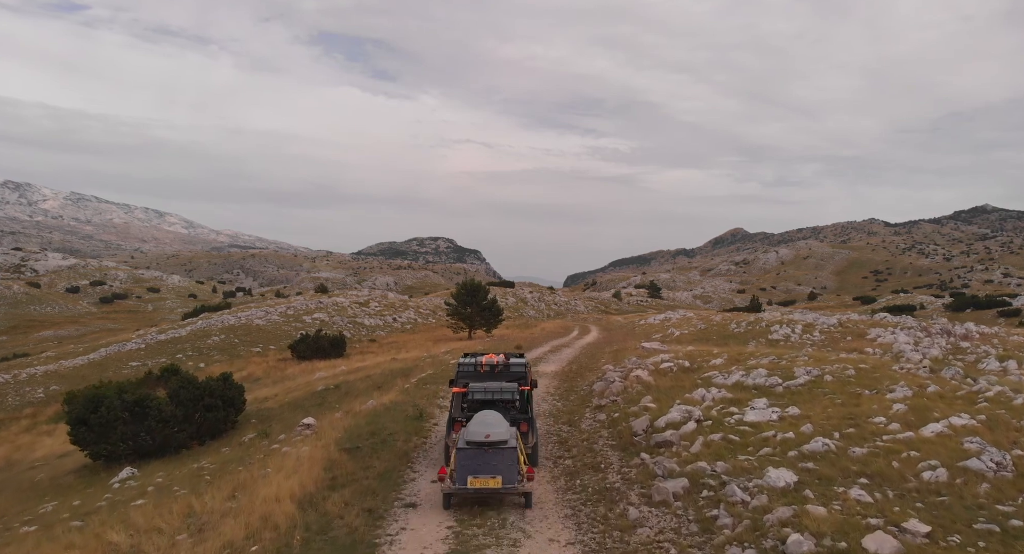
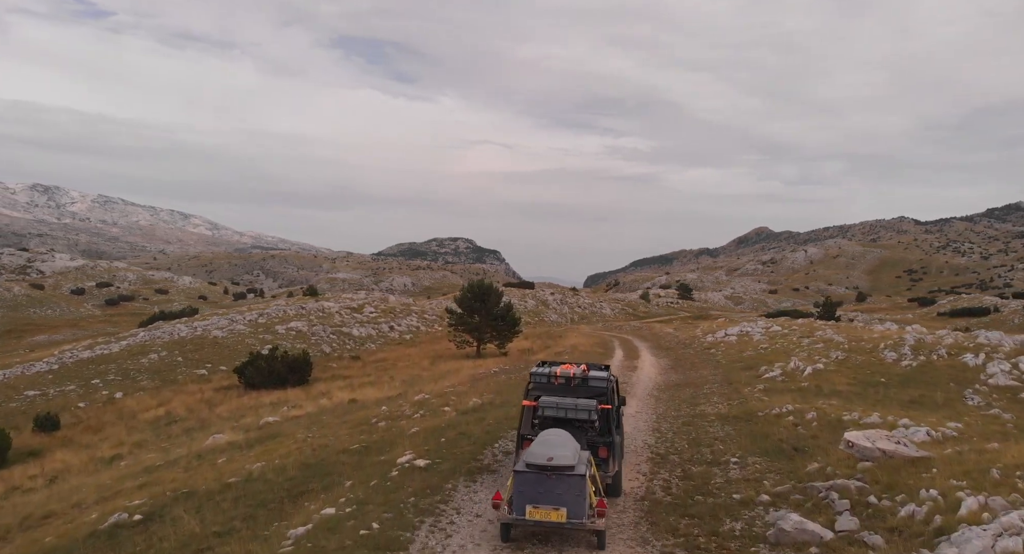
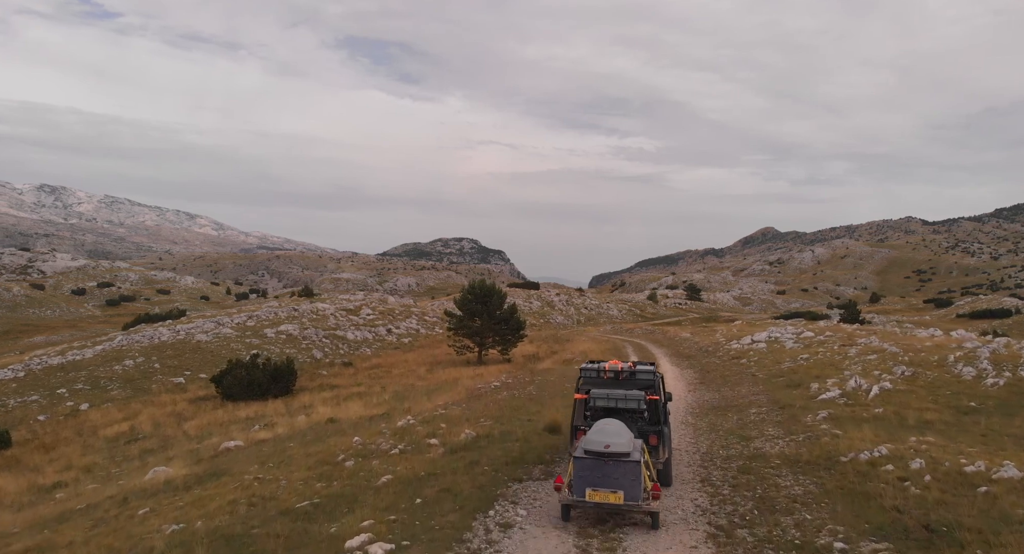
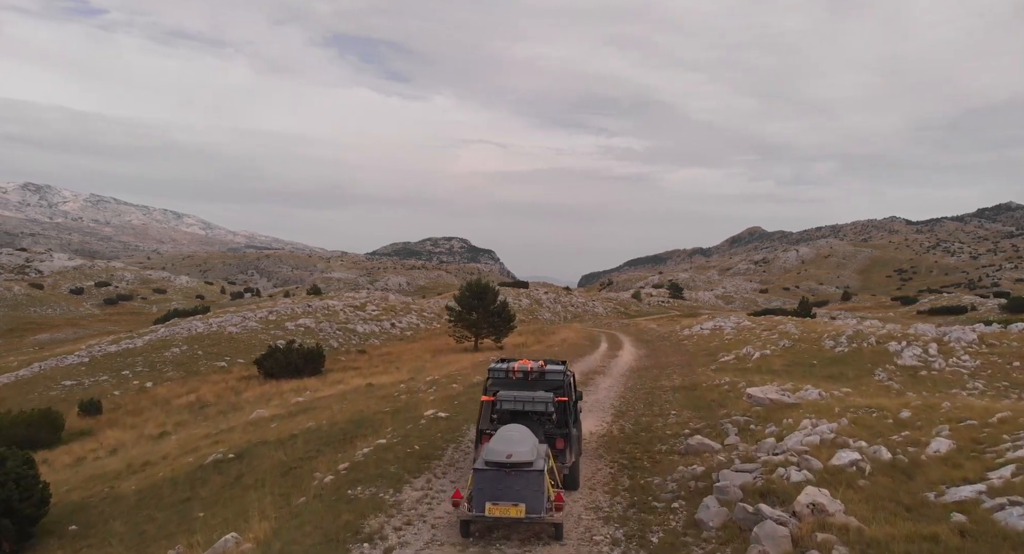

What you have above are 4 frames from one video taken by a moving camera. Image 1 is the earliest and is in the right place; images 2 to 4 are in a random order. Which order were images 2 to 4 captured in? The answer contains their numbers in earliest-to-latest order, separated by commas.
4, 2, 3
